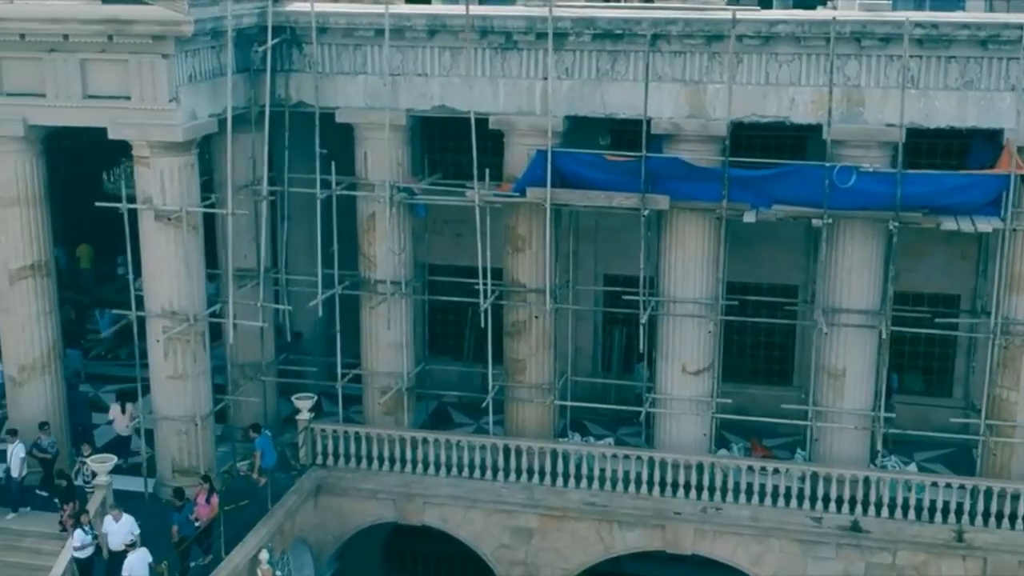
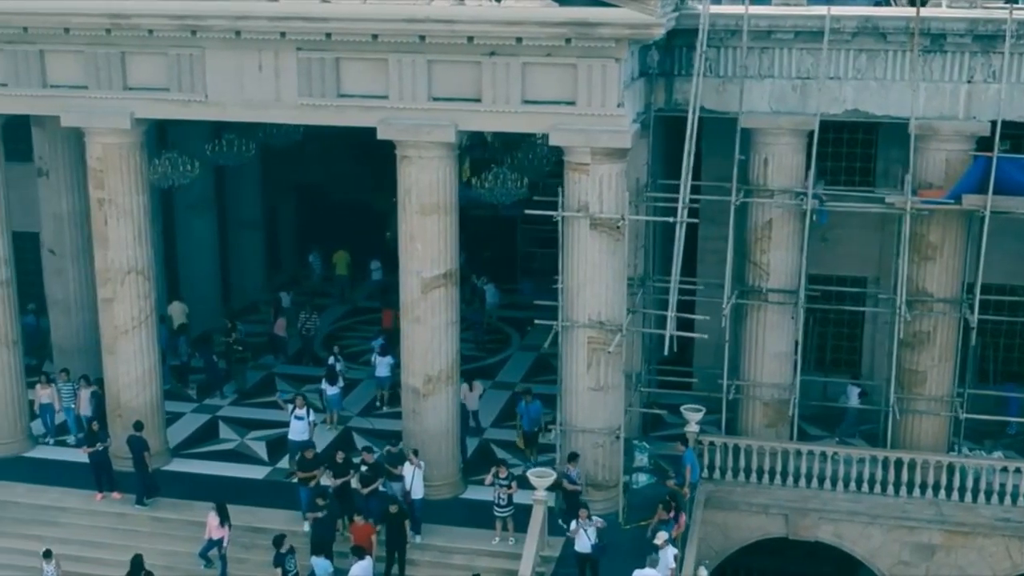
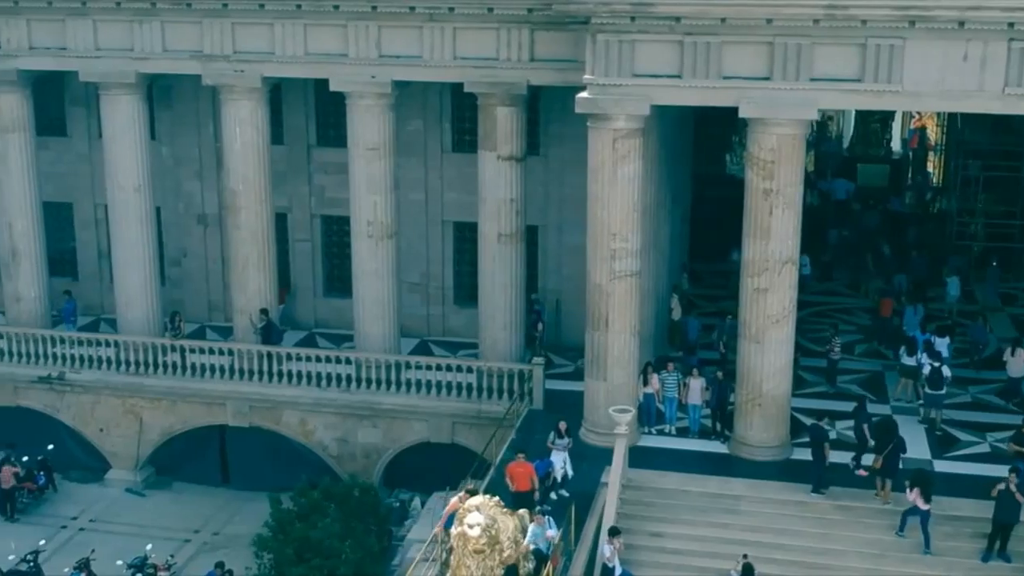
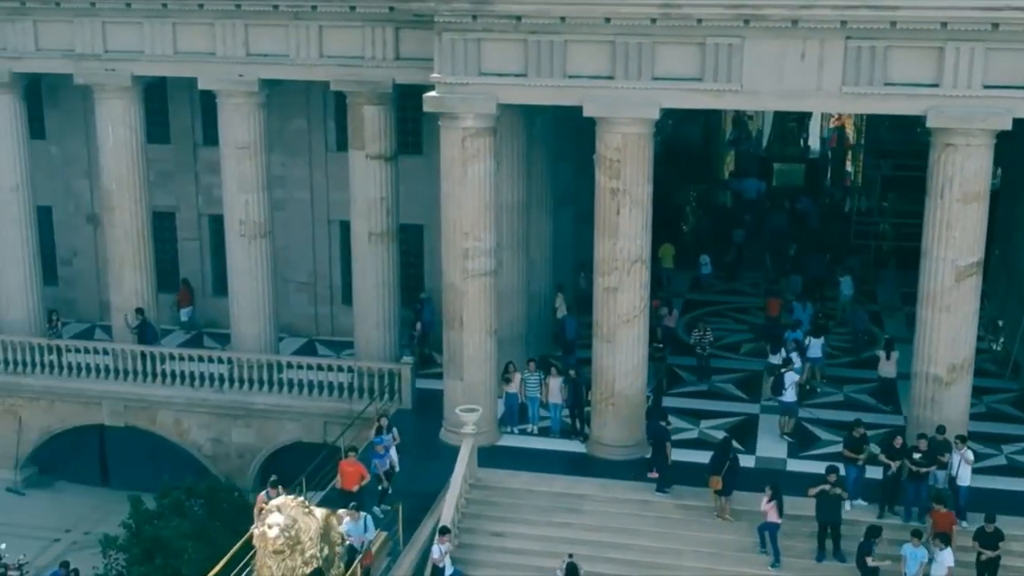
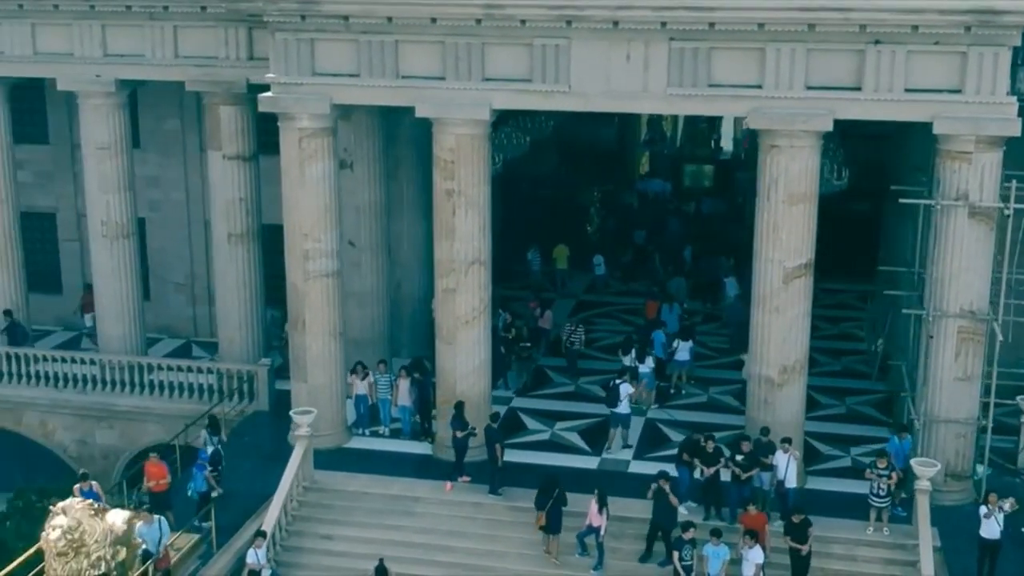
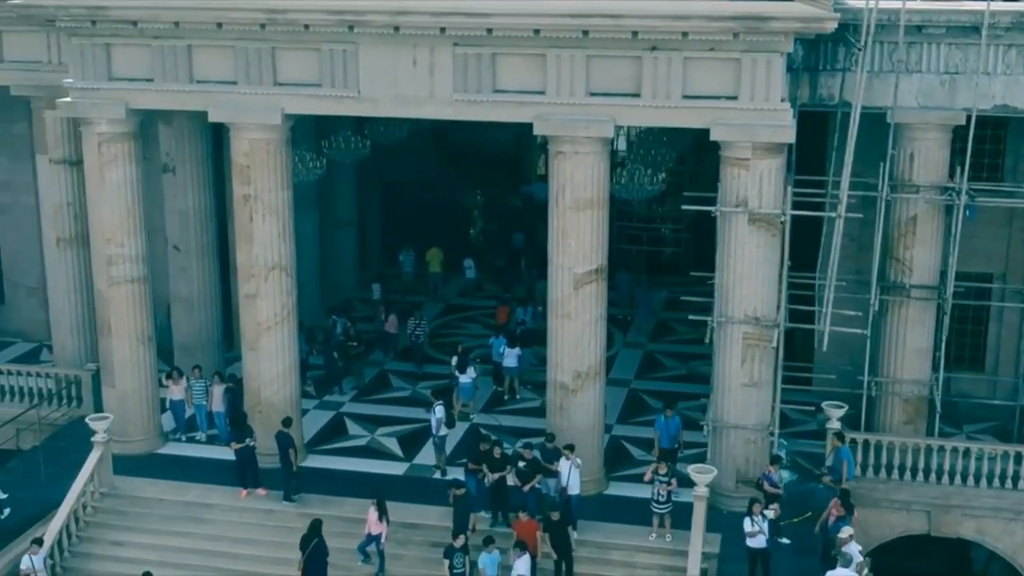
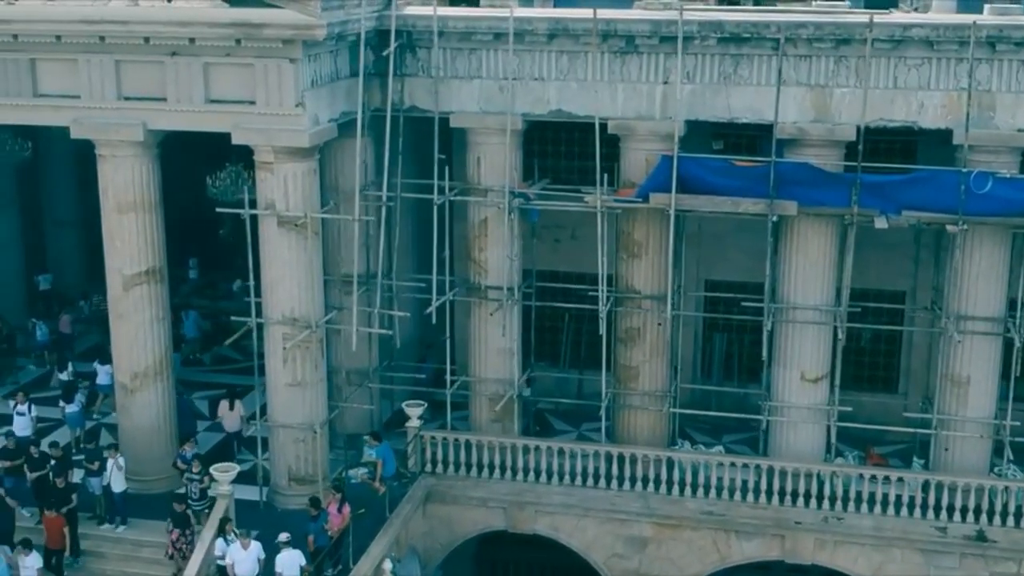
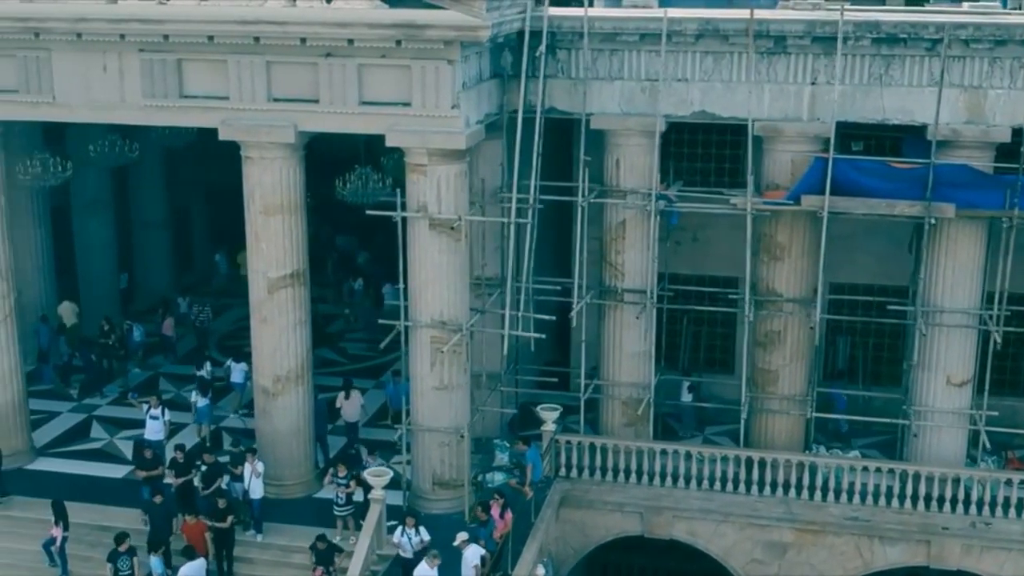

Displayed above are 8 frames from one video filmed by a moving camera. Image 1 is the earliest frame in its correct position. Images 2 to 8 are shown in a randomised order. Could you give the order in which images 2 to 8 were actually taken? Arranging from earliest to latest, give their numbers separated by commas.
7, 8, 2, 6, 5, 4, 3
